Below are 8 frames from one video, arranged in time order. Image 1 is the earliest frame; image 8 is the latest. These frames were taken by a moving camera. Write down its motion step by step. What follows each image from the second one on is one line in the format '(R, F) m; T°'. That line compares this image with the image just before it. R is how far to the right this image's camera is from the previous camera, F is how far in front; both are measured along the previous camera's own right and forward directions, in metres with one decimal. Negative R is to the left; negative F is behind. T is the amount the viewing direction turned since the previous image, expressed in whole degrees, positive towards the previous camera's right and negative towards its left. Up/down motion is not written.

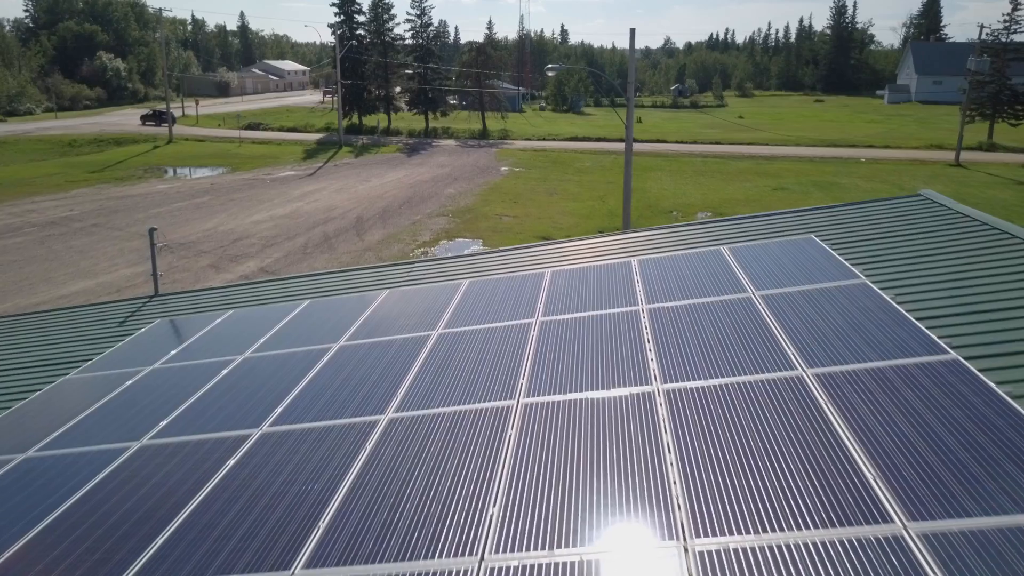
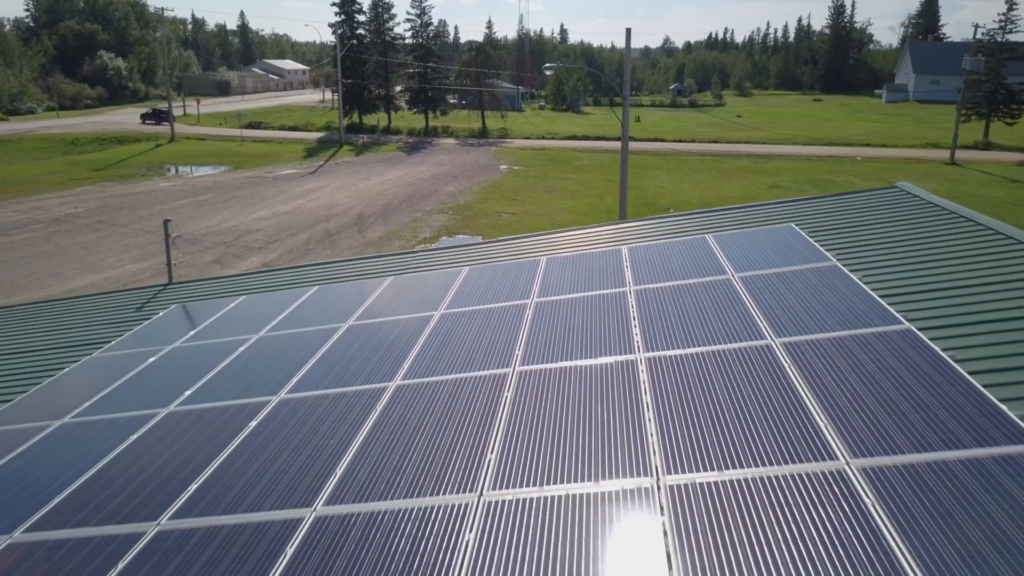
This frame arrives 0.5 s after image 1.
(0.0, -0.6) m; 0°
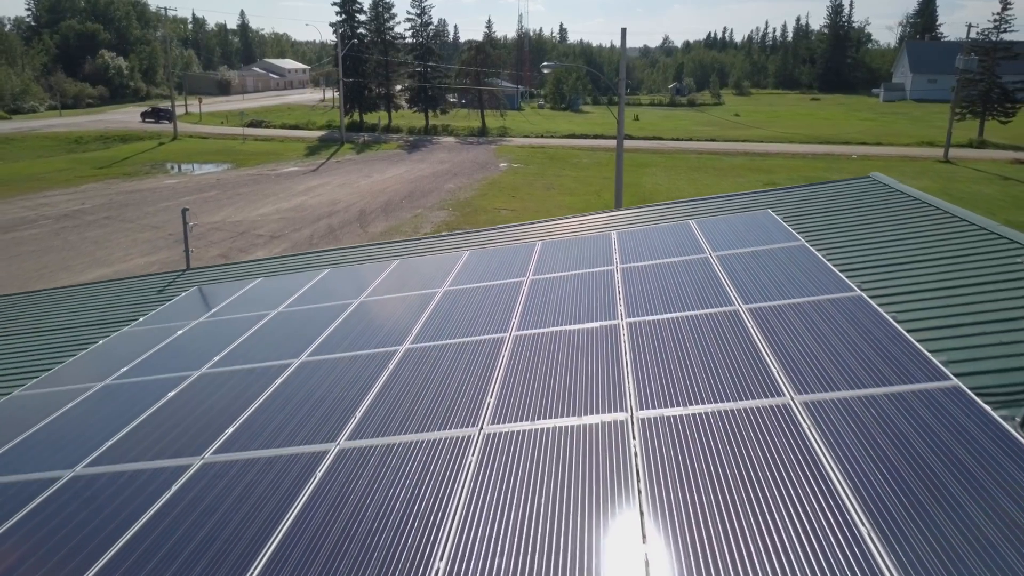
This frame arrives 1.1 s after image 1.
(0.0, -0.8) m; 0°
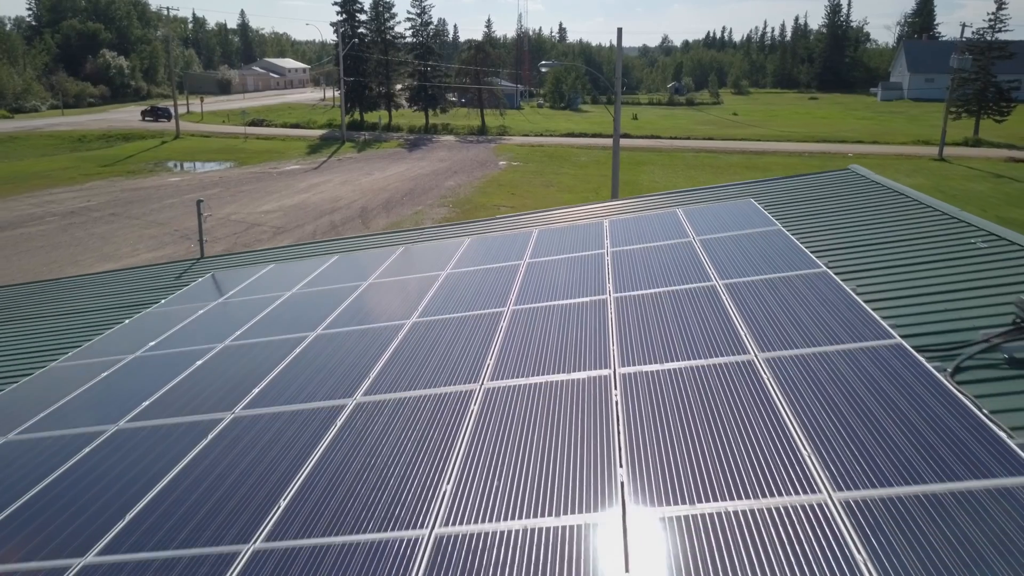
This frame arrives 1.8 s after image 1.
(0.0, -0.7) m; 0°
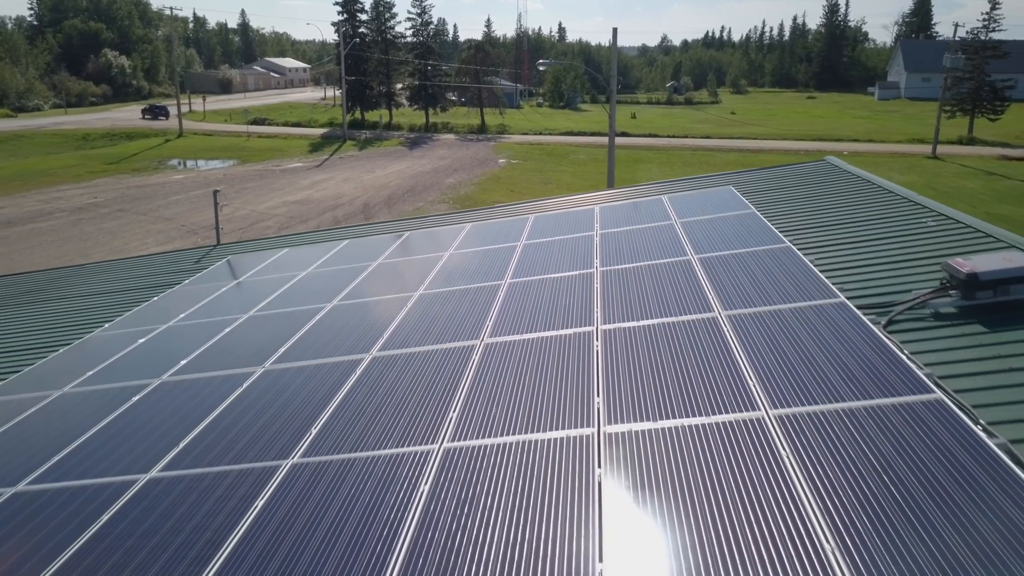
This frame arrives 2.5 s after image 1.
(0.0, -0.9) m; 0°
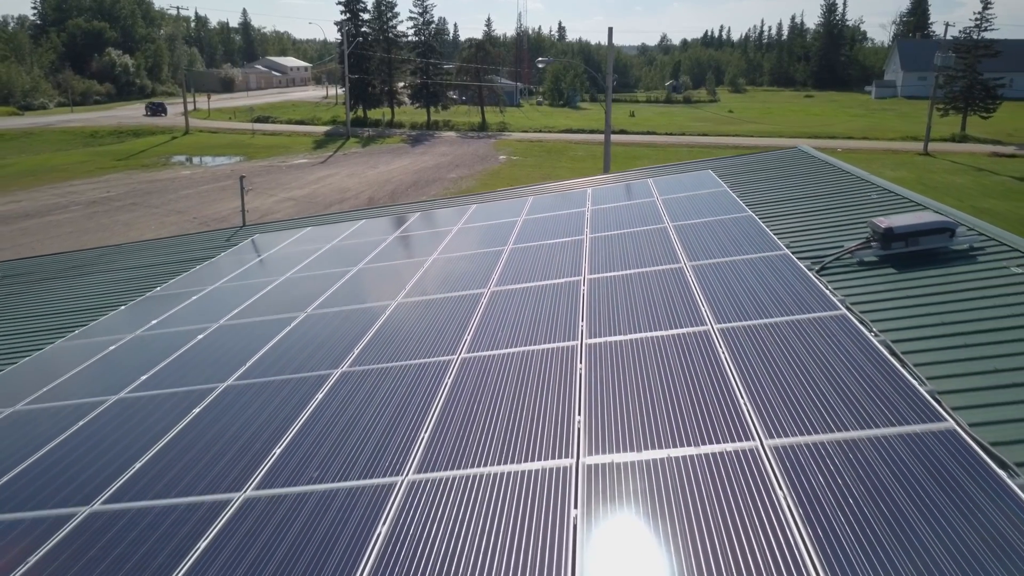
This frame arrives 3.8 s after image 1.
(0.0, -1.4) m; 0°
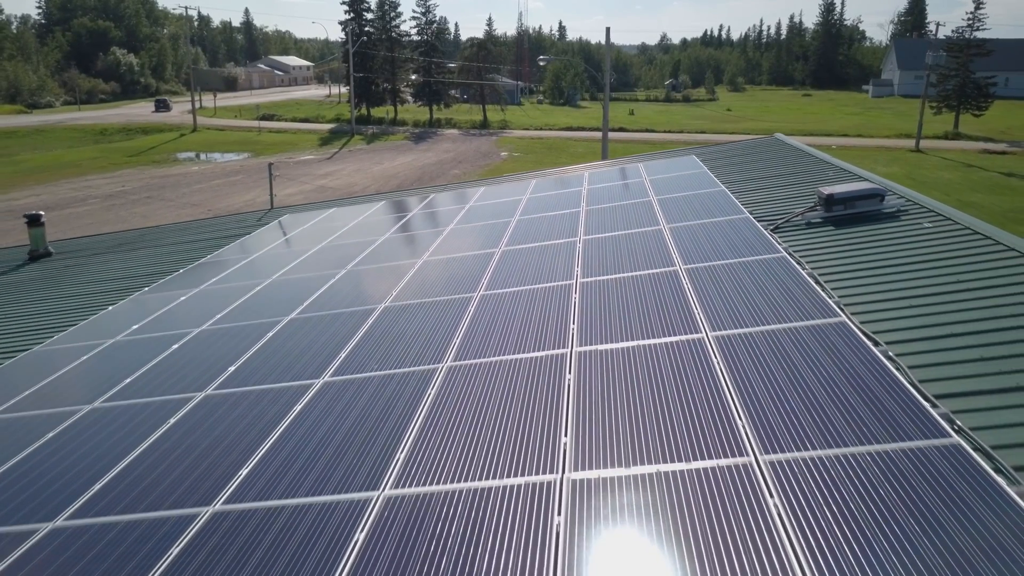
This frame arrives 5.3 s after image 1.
(-0.1, -1.6) m; 0°
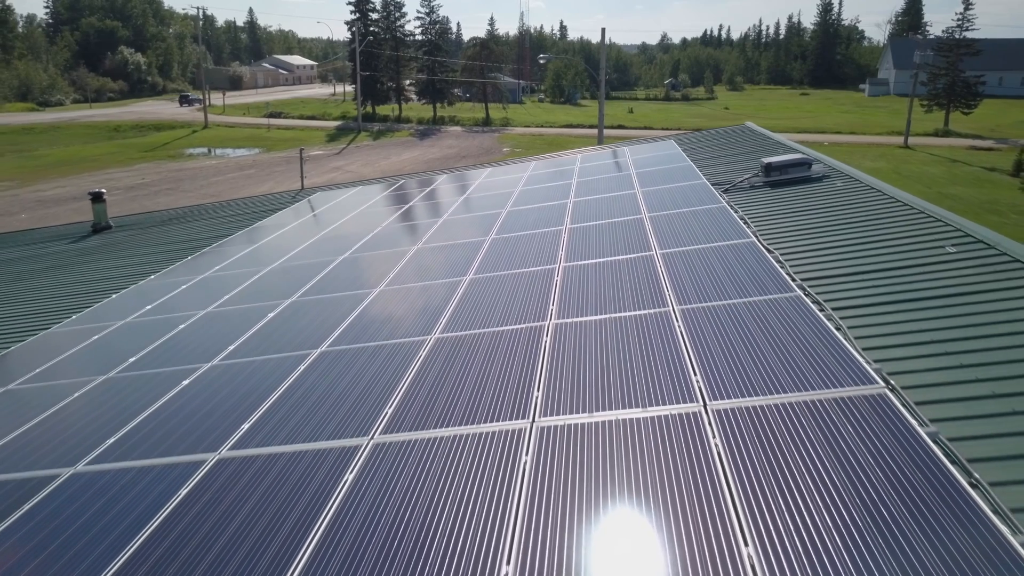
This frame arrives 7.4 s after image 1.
(0.0, -2.4) m; 0°
